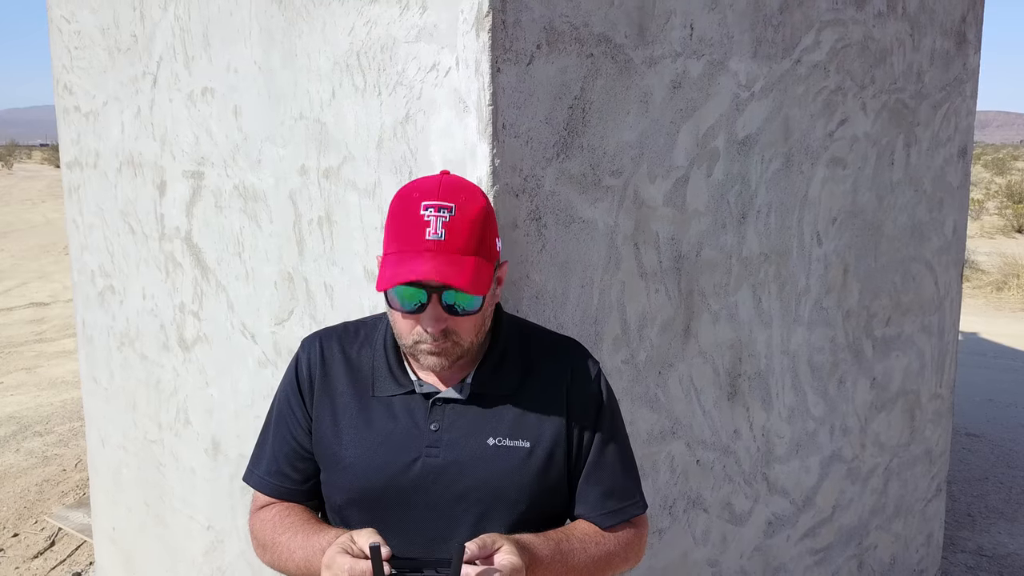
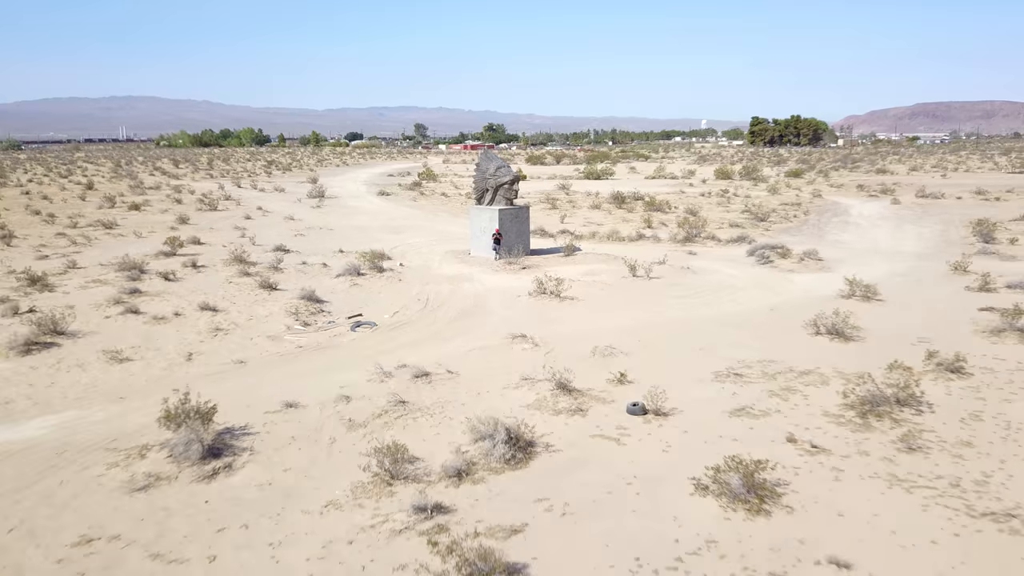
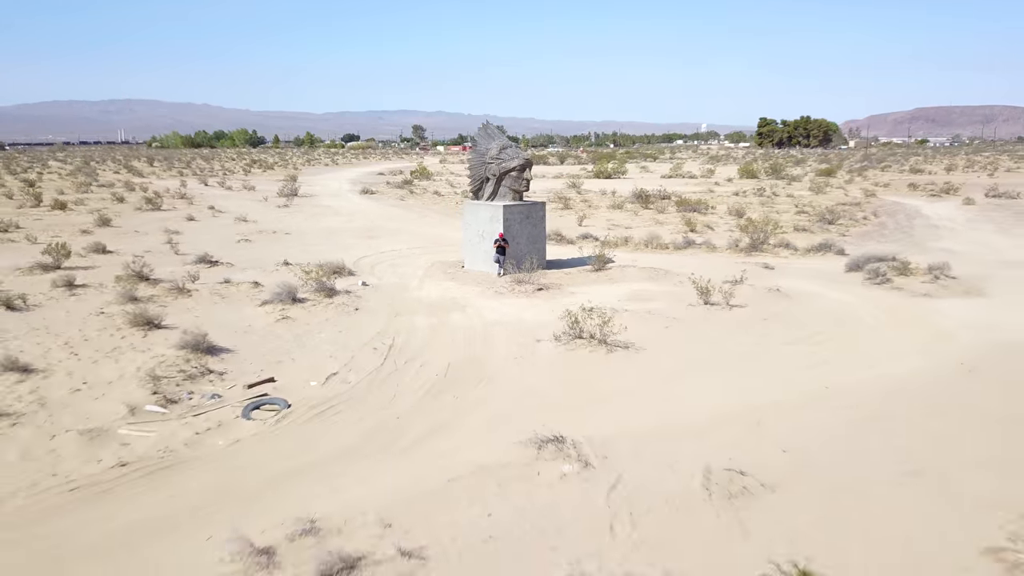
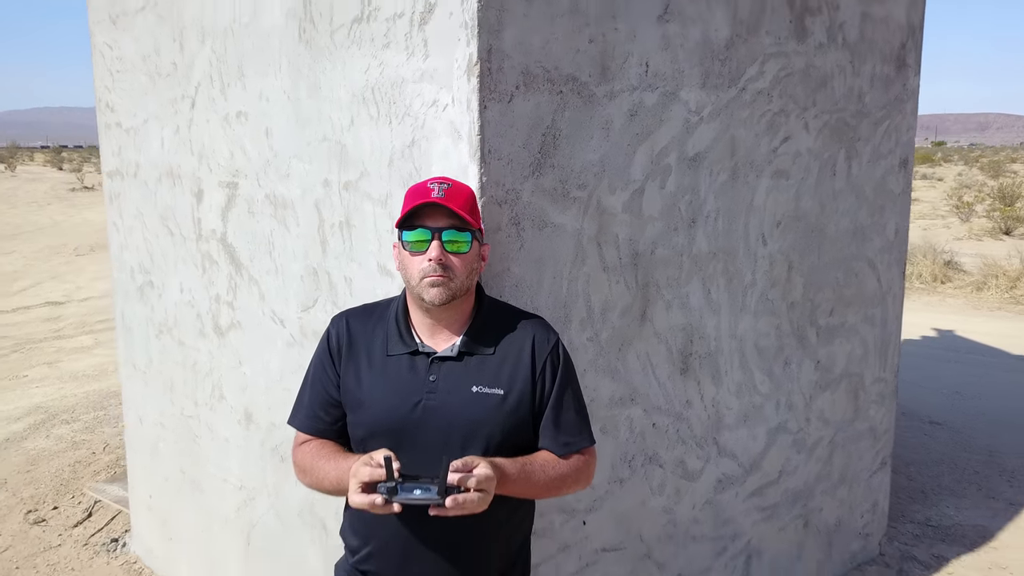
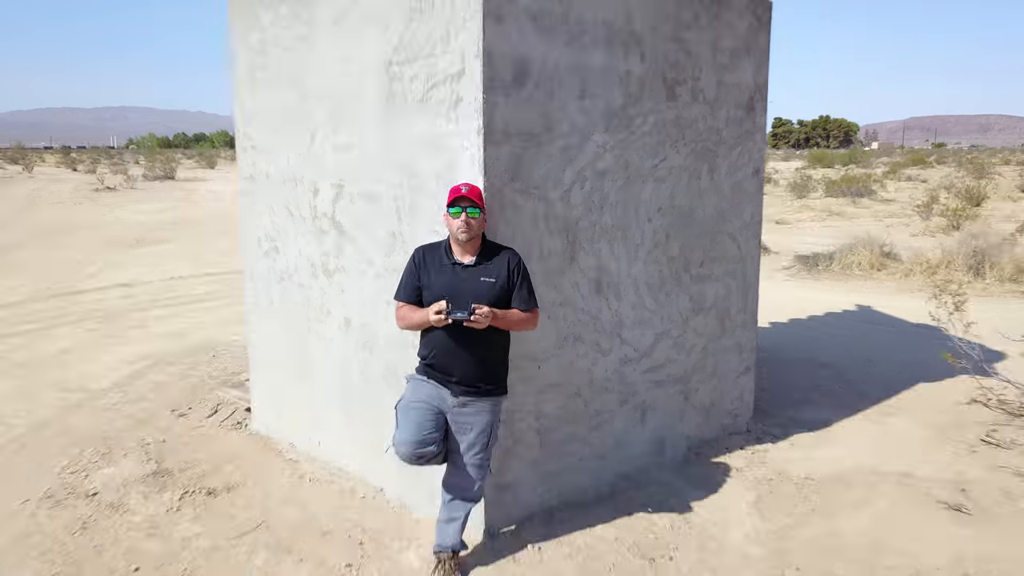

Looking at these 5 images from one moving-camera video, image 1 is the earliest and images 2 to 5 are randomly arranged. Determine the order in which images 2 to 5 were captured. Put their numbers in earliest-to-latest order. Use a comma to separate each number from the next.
4, 5, 3, 2
